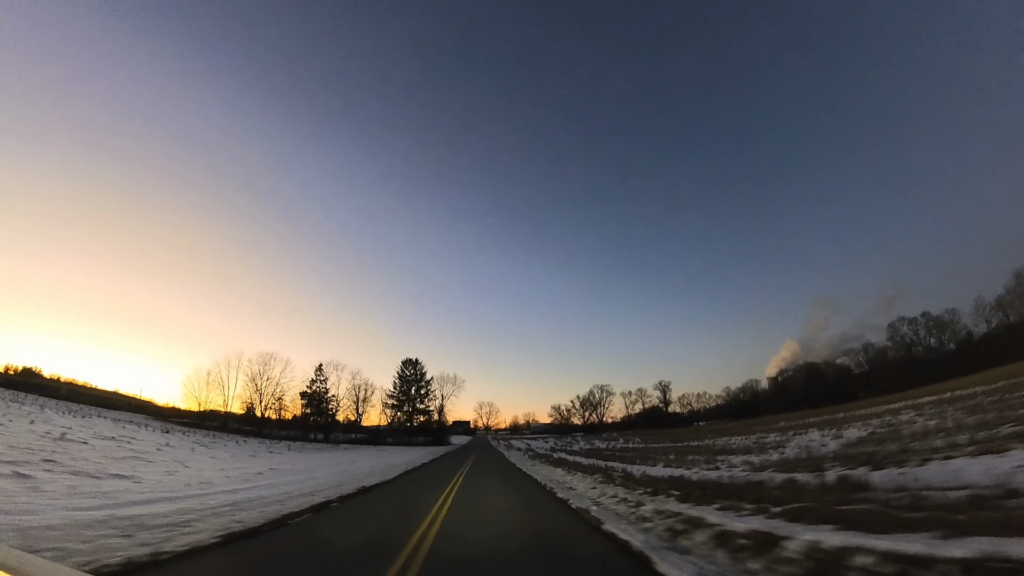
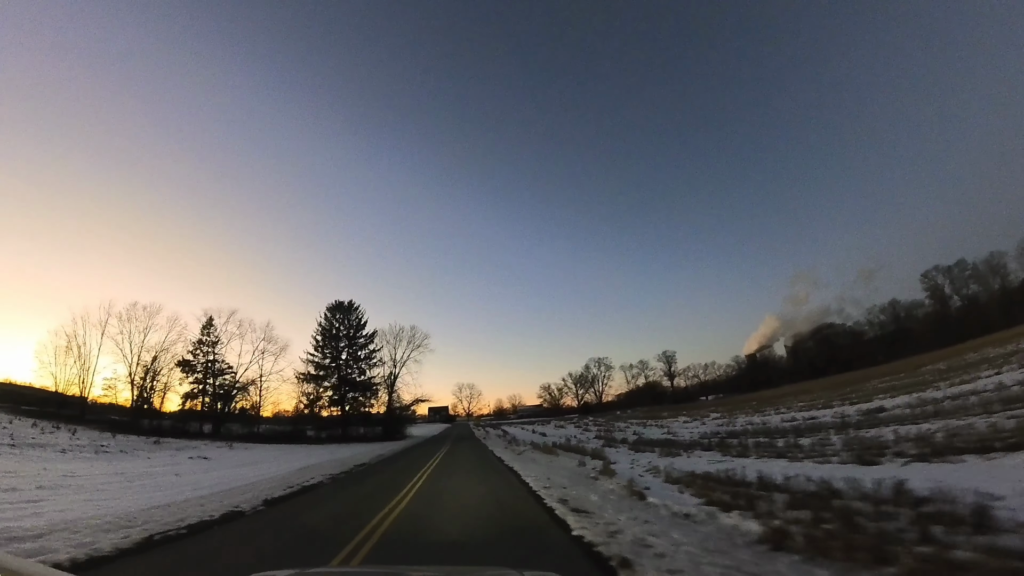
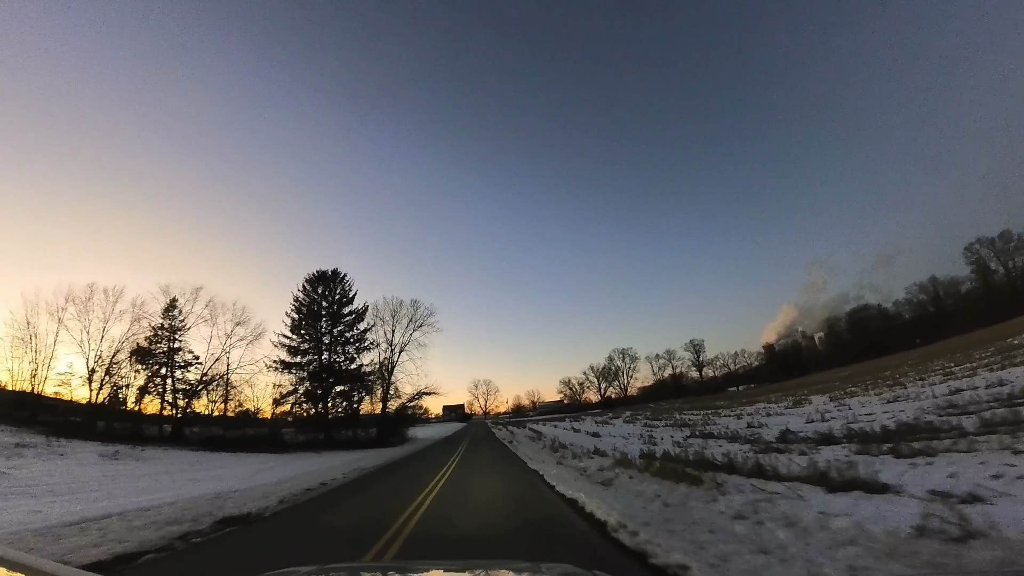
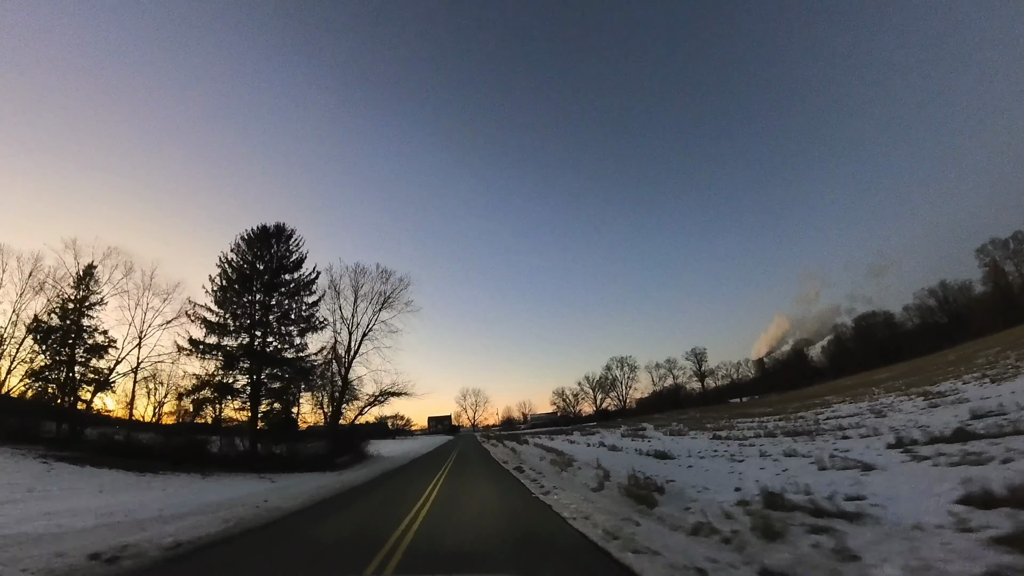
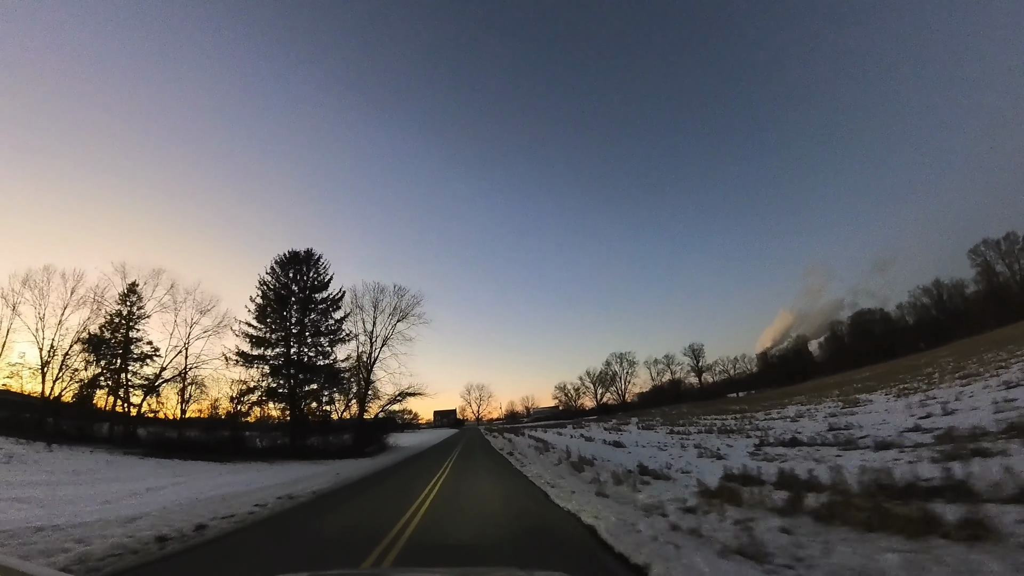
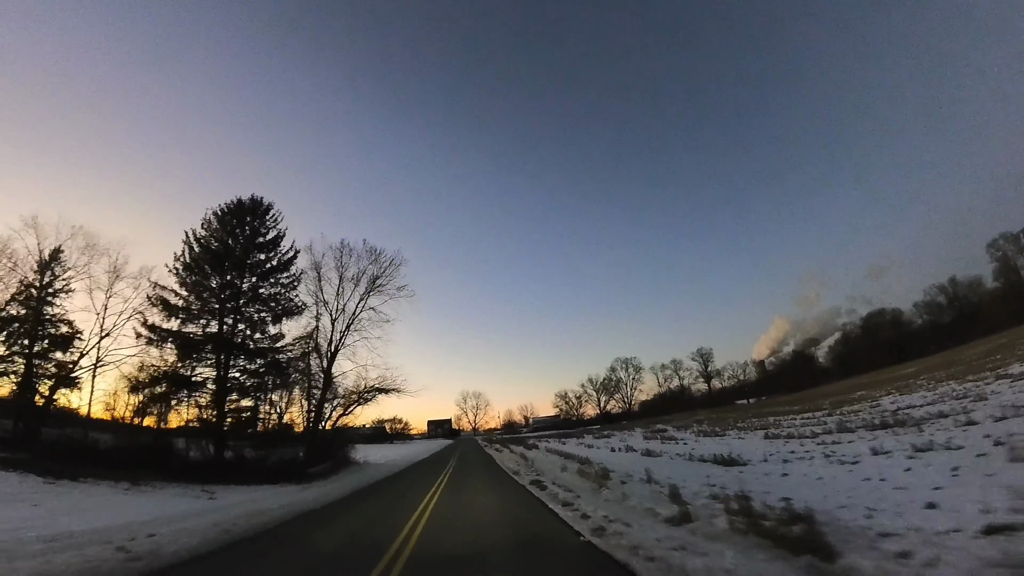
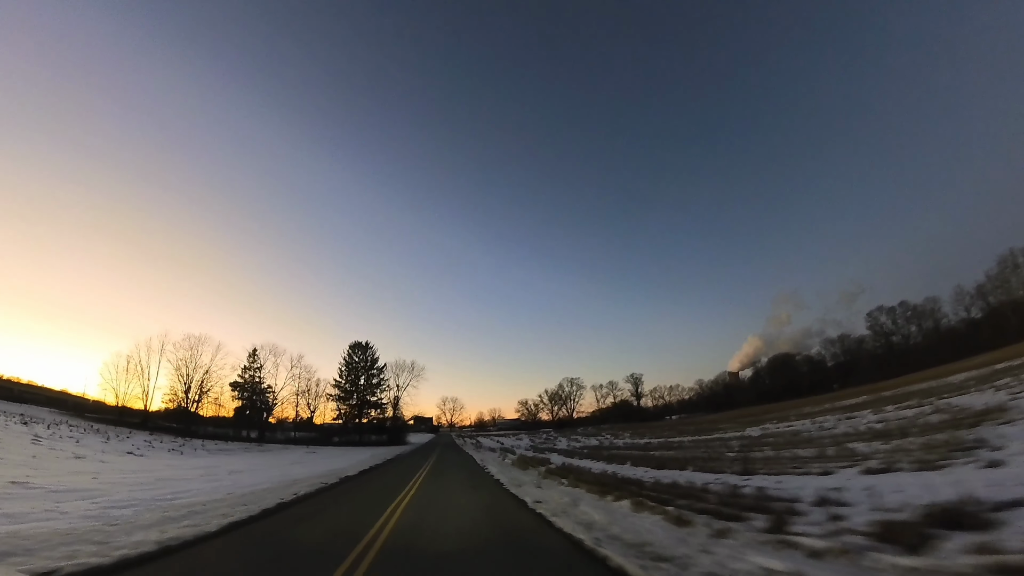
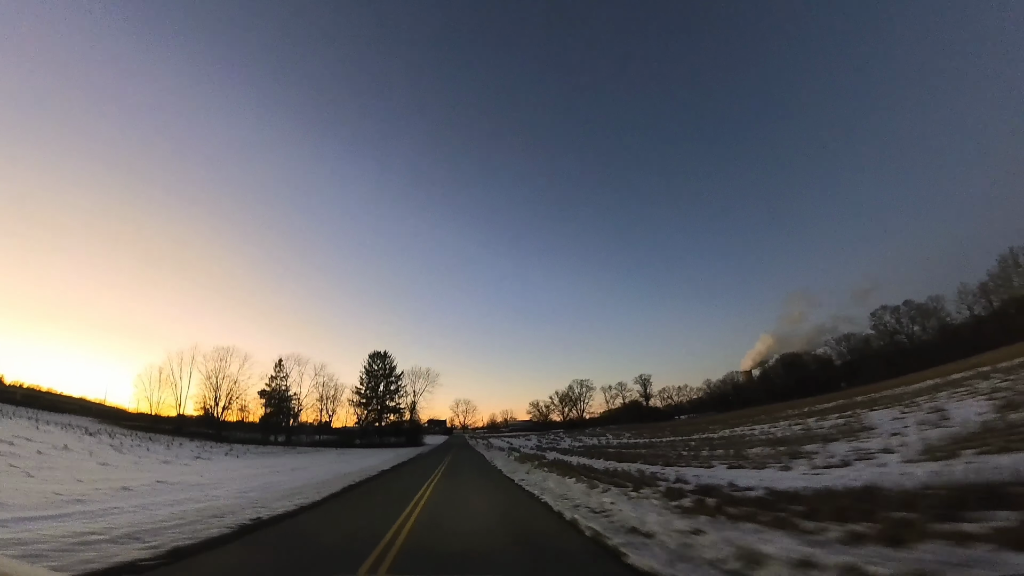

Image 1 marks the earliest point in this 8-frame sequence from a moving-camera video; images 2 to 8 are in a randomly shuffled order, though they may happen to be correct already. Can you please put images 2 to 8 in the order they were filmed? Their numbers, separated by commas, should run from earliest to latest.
8, 7, 2, 3, 5, 4, 6
